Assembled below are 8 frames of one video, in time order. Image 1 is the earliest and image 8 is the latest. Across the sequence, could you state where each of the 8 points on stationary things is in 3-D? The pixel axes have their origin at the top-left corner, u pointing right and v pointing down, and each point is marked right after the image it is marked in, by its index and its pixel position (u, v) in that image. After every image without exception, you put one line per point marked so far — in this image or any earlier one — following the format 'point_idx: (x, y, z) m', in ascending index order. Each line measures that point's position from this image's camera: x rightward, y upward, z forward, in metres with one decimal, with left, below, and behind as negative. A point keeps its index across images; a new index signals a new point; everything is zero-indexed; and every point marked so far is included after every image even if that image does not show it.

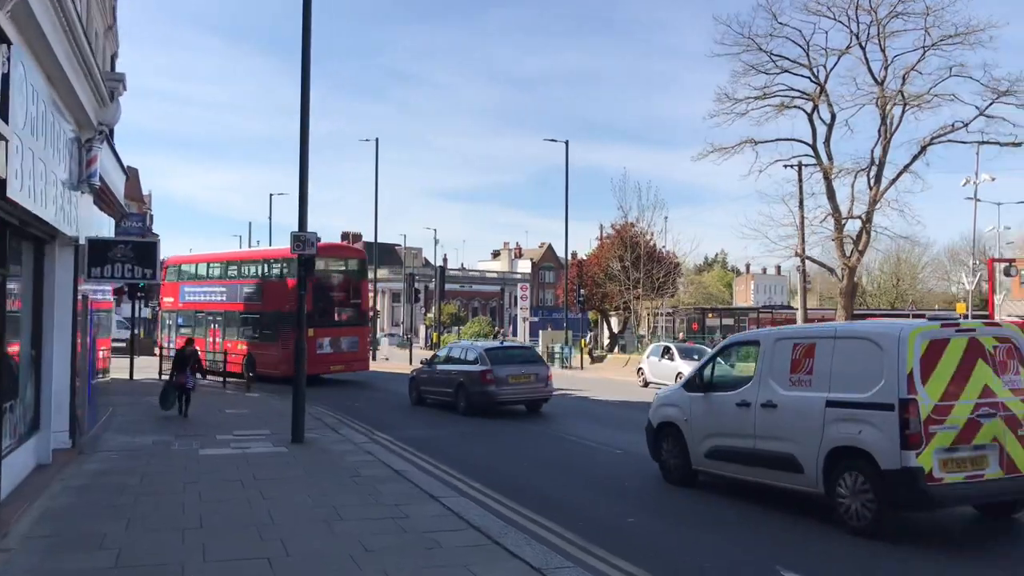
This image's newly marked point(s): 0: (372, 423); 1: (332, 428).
0: (-3.0, -2.8, +19.2) m
1: (-3.3, -2.6, +16.4) m
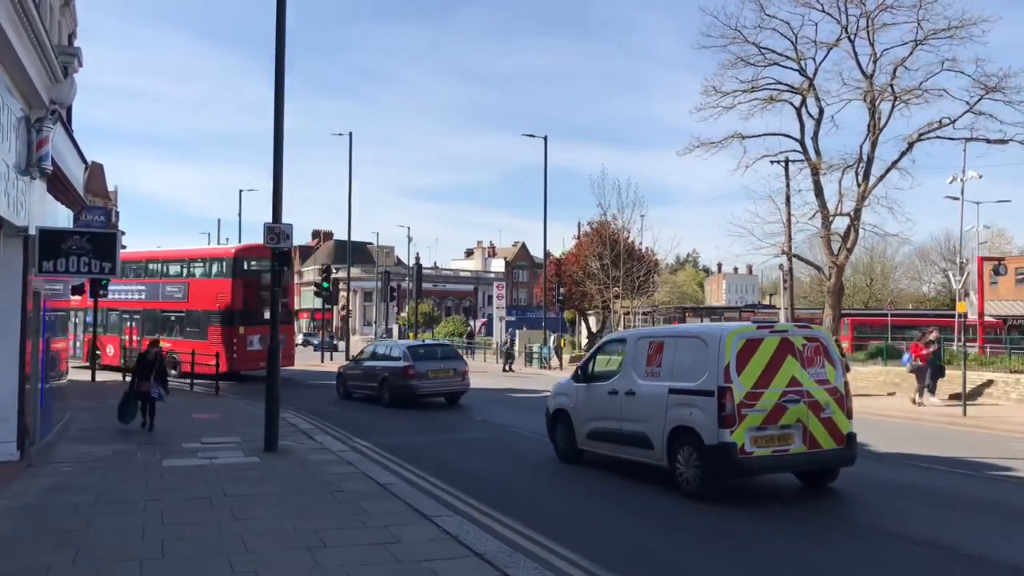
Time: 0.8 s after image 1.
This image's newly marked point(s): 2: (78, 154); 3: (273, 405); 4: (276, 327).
0: (-3.3, -2.8, +18.1) m
1: (-3.5, -2.5, +15.3) m
2: (-8.3, +2.6, +17.1) m
3: (-3.5, -1.7, +13.1) m
4: (-3.5, -0.6, +13.3) m
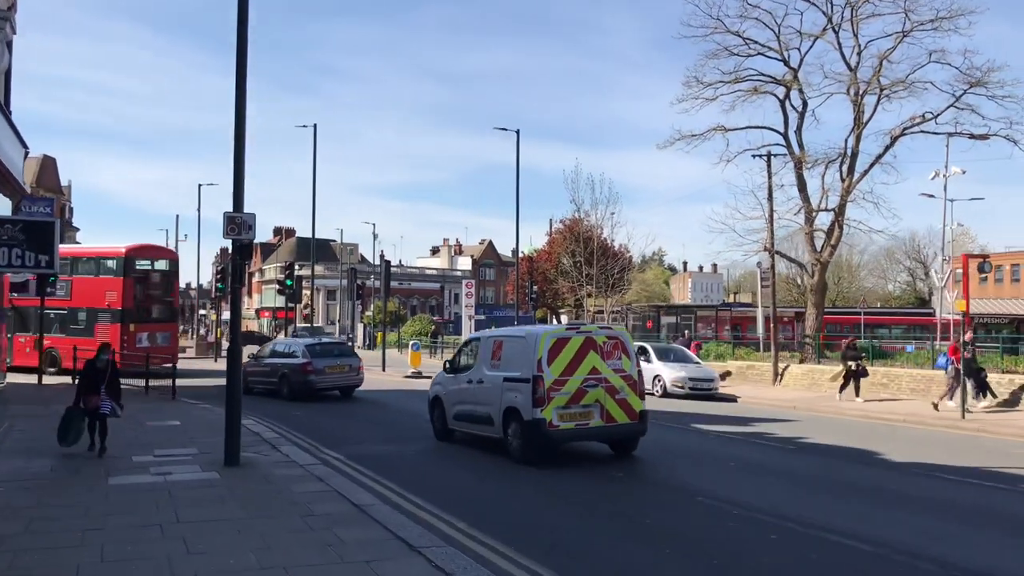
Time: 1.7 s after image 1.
0: (-3.7, -2.7, +16.8) m
1: (-3.7, -2.5, +14.0) m
2: (-8.6, +2.6, +15.6) m
3: (-3.7, -1.7, +11.8) m
4: (-3.7, -0.5, +12.0) m
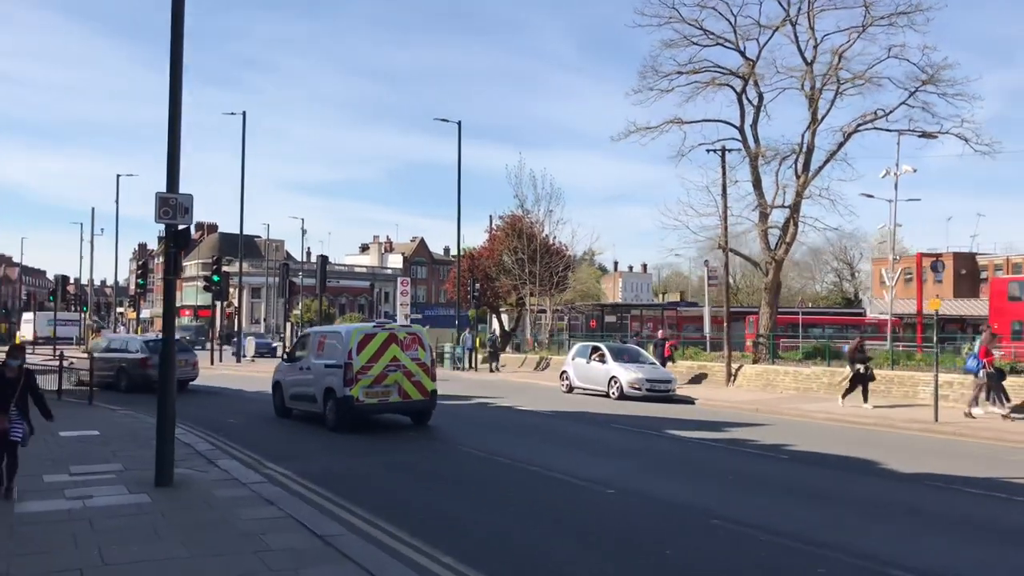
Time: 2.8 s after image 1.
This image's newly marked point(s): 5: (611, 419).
0: (-4.3, -2.6, +15.2) m
1: (-4.2, -2.4, +12.4) m
2: (-9.2, +2.7, +13.6) m
3: (-3.9, -1.6, +10.2) m
4: (-3.9, -0.4, +10.4) m
5: (+2.0, -2.7, +18.4) m
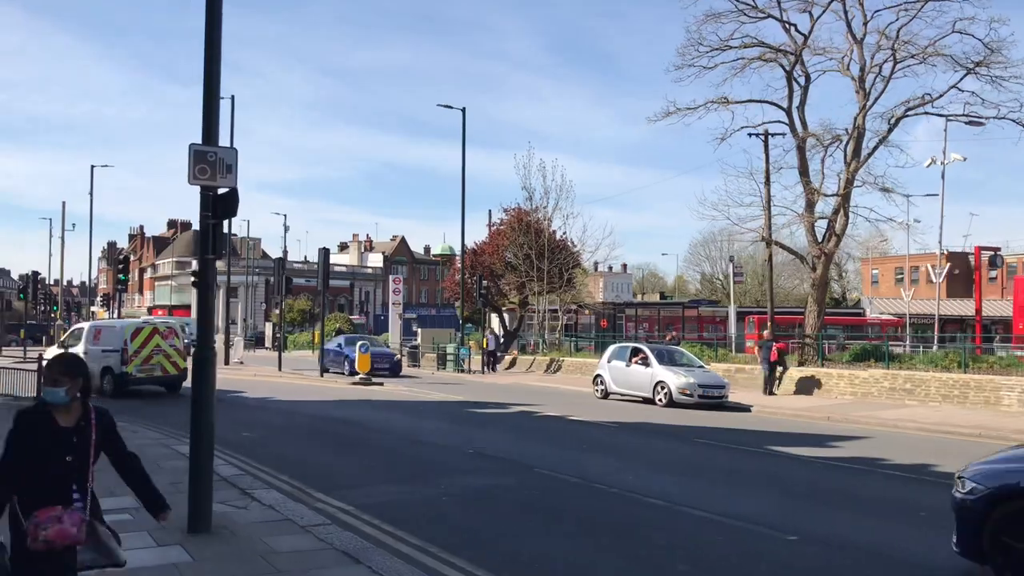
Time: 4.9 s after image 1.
0: (-3.2, -2.5, +12.7) m
1: (-3.0, -2.2, +9.9) m
2: (-8.0, +2.9, +10.9) m
3: (-2.7, -1.4, +7.7) m
4: (-2.7, -0.3, +7.9) m
5: (+3.1, -2.5, +16.1) m
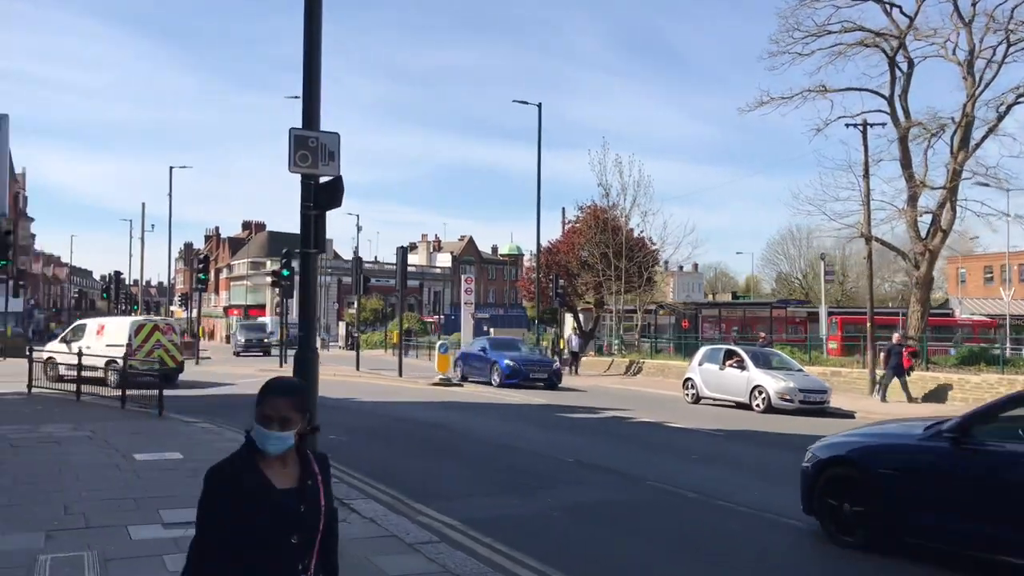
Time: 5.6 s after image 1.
0: (-1.8, -2.5, +12.1) m
1: (-1.8, -2.2, +9.3) m
2: (-6.7, +2.9, +10.7) m
3: (-1.6, -1.4, +7.1) m
4: (-1.6, -0.3, +7.3) m
5: (+4.7, -2.5, +15.1) m
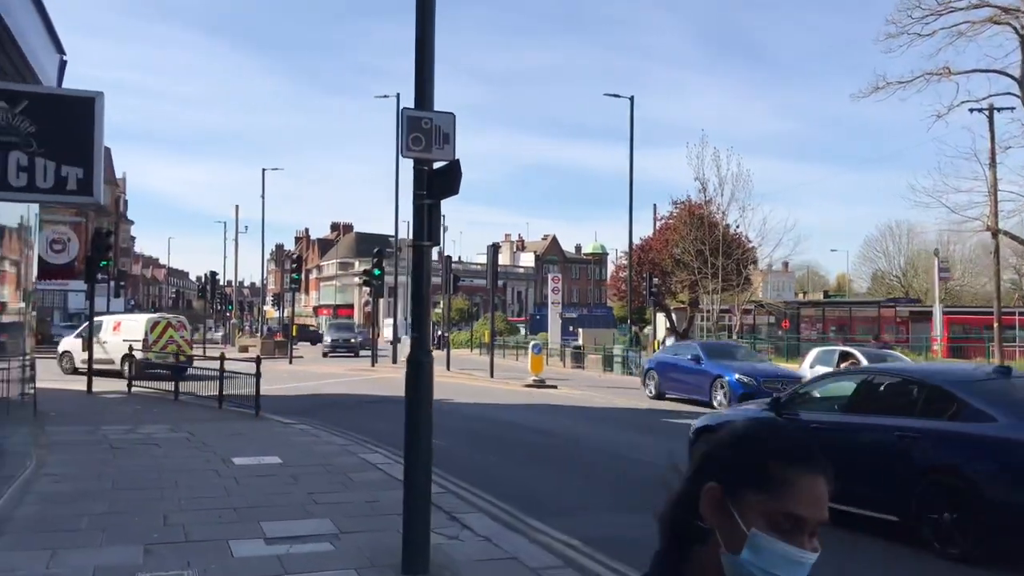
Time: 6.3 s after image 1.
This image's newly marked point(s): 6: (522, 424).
0: (-0.4, -2.4, +11.4) m
1: (-0.6, -2.2, +8.6) m
2: (-5.4, +2.9, +10.5) m
3: (-0.7, -1.4, +6.4) m
4: (-0.6, -0.2, +6.6) m
5: (+6.4, -2.5, +13.8) m
6: (+0.2, -2.6, +17.1) m
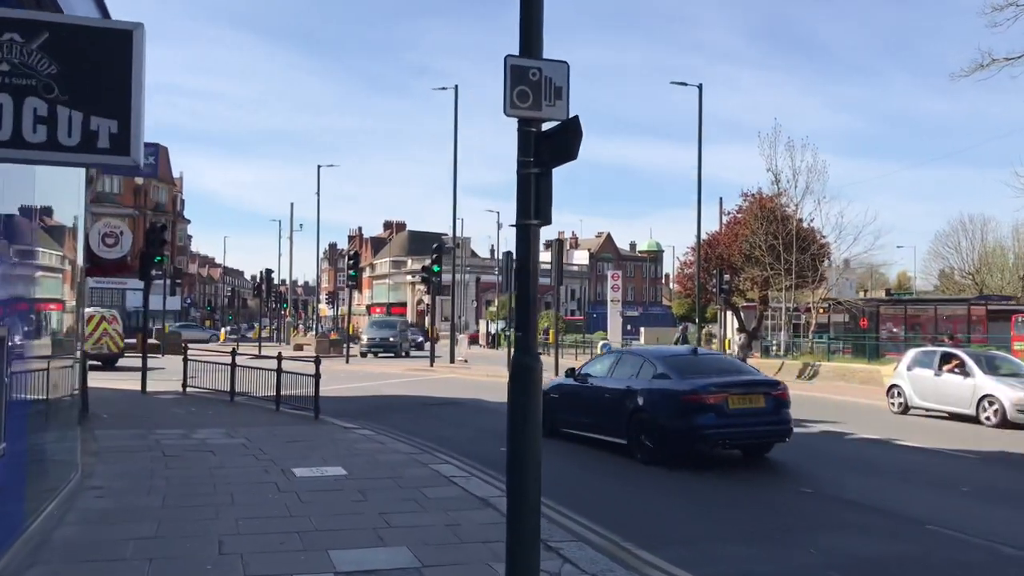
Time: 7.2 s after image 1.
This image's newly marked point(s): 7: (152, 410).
0: (+0.7, -2.4, +10.2) m
1: (+0.3, -2.1, +7.4) m
2: (-4.4, +3.0, +9.5) m
3: (+0.1, -1.3, +5.2) m
4: (+0.1, -0.2, +5.4) m
5: (+7.5, -2.4, +12.1) m
6: (+1.6, -2.5, +15.8) m
7: (-6.9, -2.3, +17.0) m
